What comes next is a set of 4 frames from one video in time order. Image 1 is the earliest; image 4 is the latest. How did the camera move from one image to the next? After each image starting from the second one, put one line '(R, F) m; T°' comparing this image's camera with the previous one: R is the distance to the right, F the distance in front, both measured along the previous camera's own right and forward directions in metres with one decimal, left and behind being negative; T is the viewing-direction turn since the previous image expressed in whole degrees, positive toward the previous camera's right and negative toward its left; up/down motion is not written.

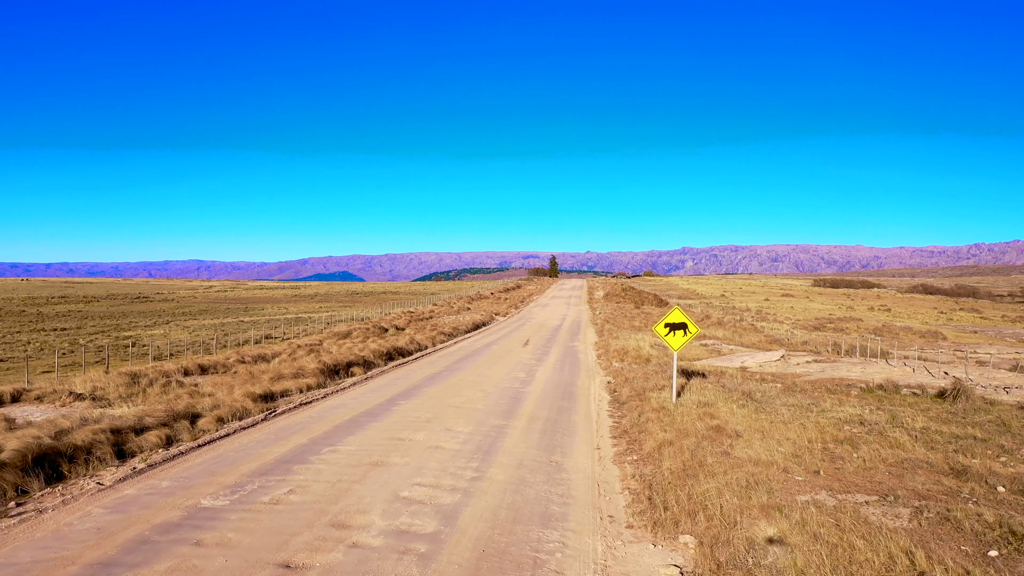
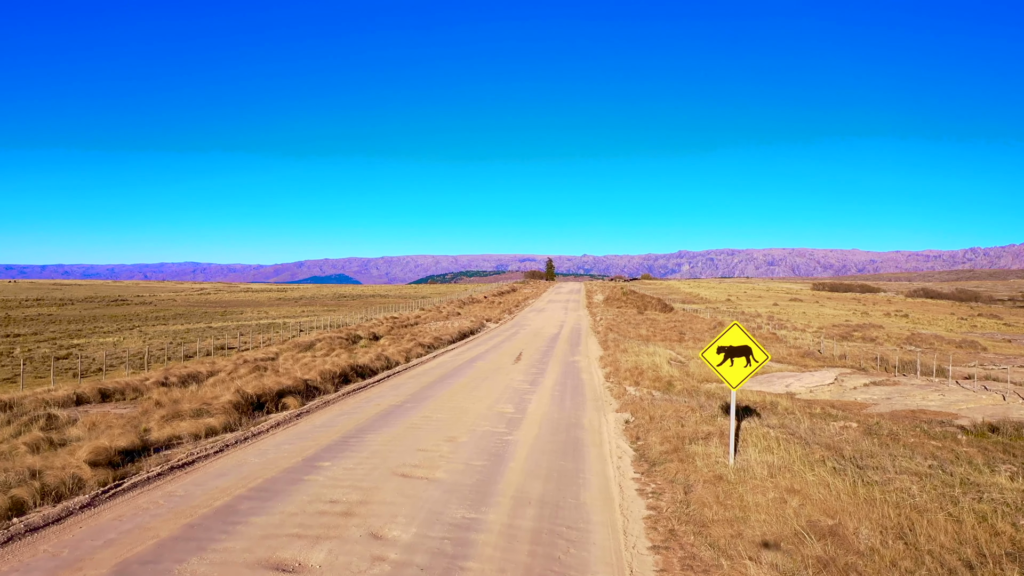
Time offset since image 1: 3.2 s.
(+0.3, +4.3) m; 0°
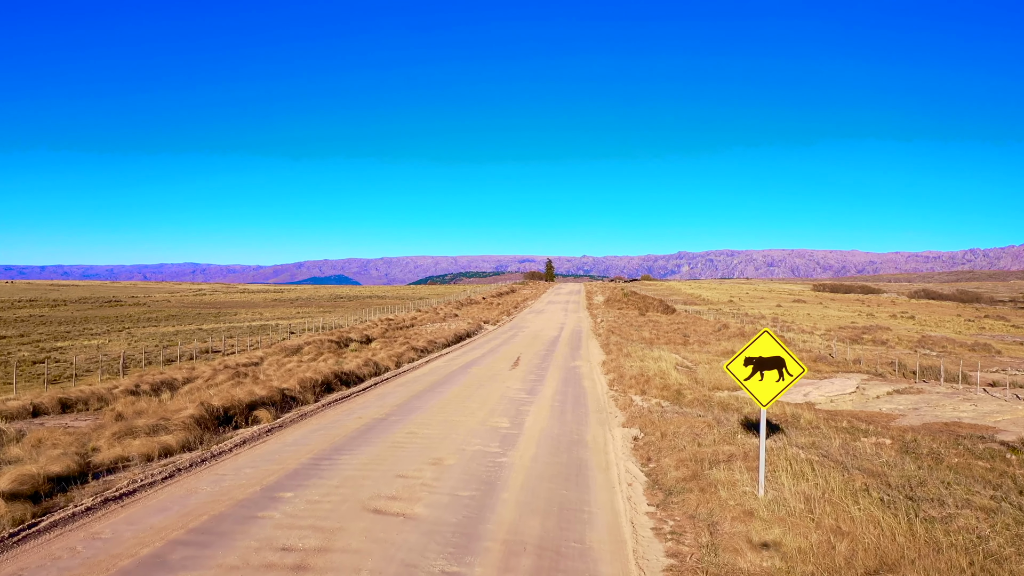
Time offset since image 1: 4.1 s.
(+0.1, +1.2) m; 0°
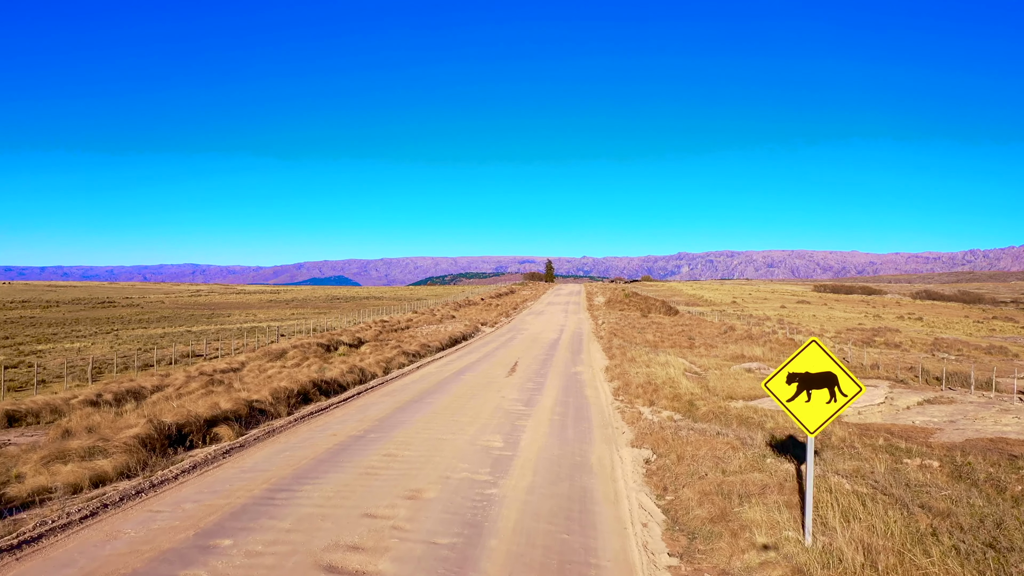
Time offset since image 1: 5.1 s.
(+0.1, +1.4) m; 0°
